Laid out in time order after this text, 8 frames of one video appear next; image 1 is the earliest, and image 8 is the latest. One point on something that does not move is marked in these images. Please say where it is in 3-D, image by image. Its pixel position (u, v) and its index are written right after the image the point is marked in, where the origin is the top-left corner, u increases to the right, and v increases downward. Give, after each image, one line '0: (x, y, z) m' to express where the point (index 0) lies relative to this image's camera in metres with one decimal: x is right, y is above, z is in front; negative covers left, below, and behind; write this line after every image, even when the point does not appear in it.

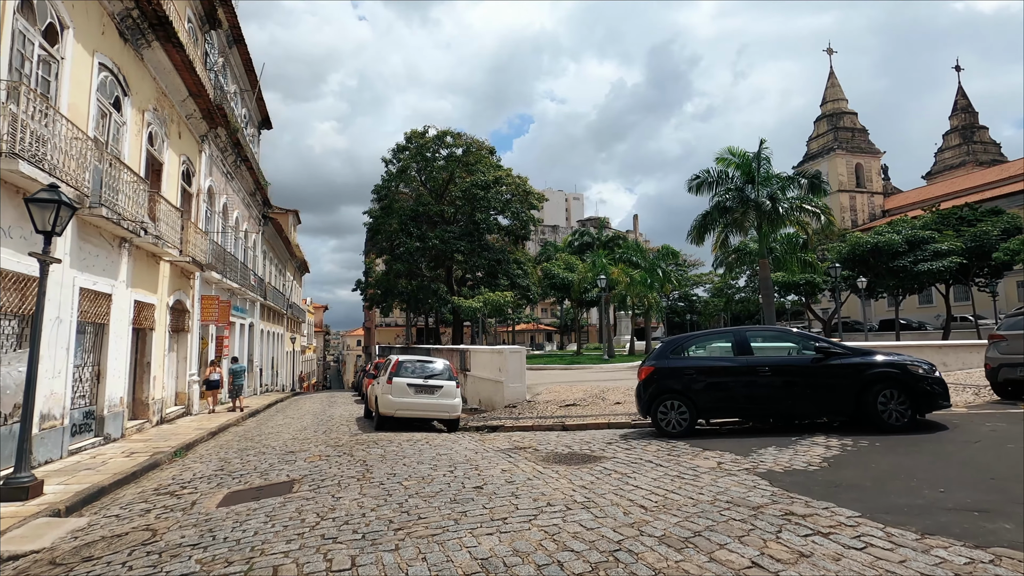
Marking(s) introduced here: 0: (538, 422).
0: (+0.5, -2.8, +11.2) m
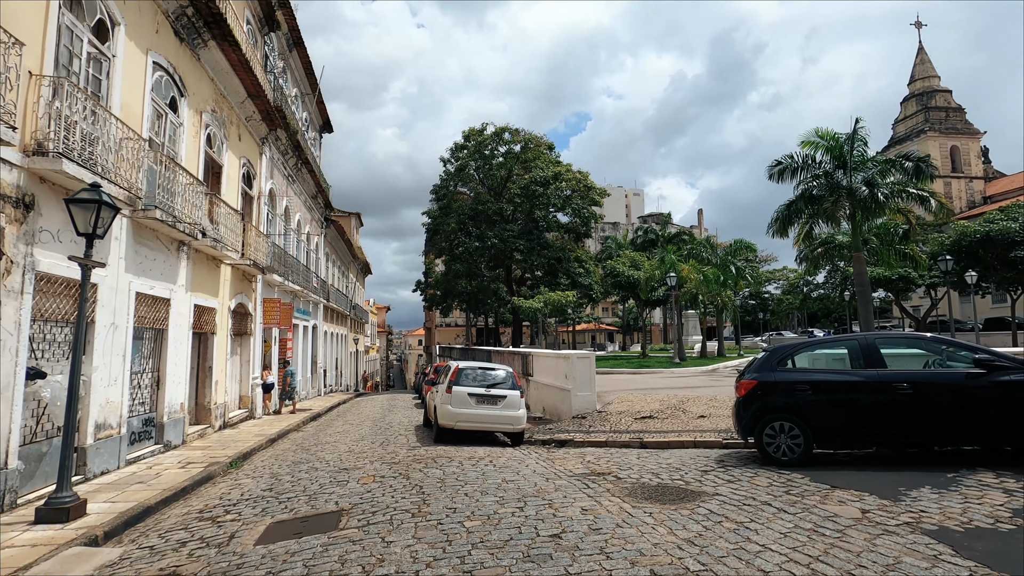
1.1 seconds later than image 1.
0: (+1.9, -2.8, +10.0) m
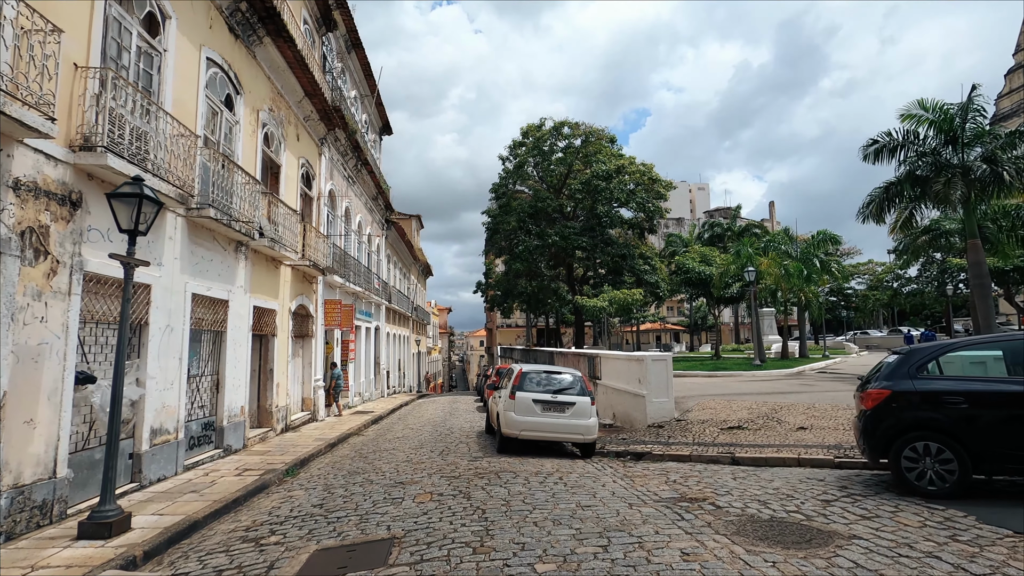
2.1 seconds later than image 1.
0: (+3.1, -2.7, +8.9) m
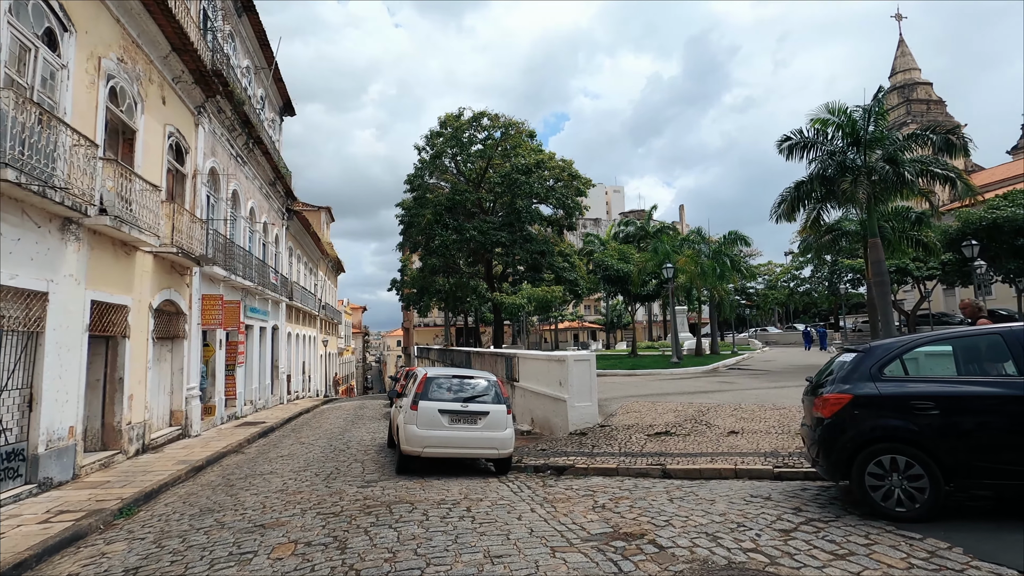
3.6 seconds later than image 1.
0: (+1.6, -2.6, +7.9) m
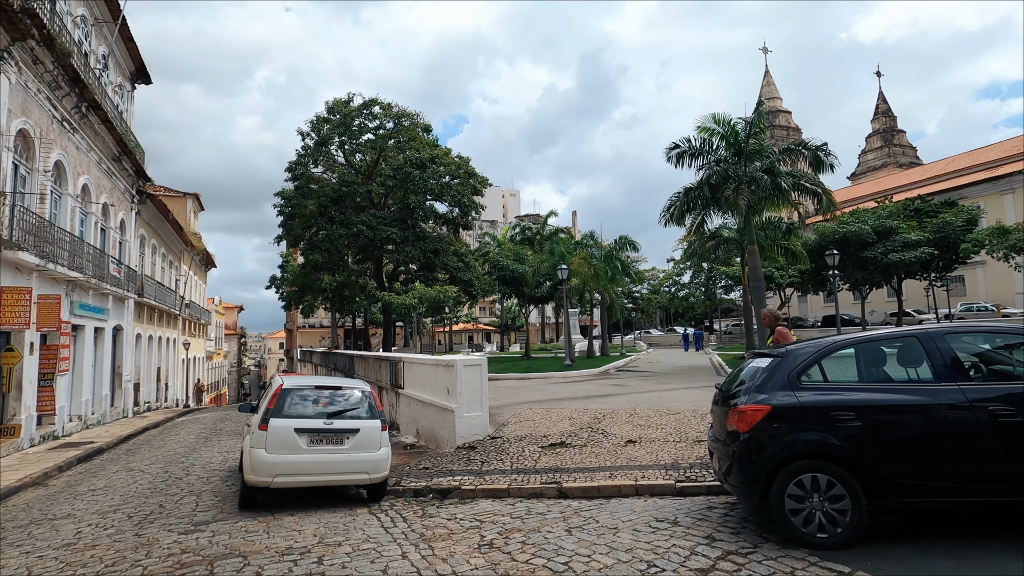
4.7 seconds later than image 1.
0: (0.0, -2.5, +7.0) m
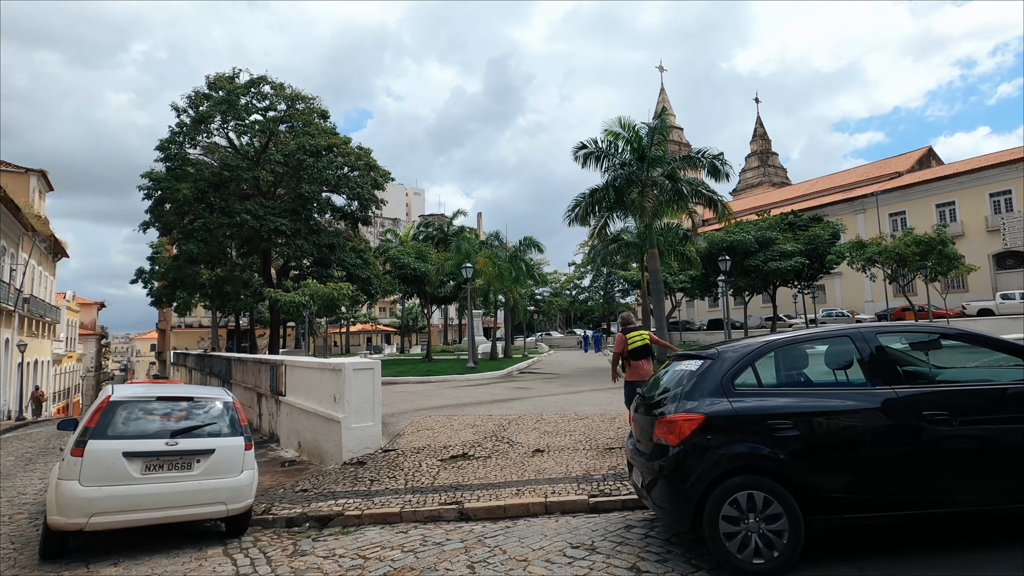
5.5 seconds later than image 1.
0: (-1.2, -2.4, +6.1) m
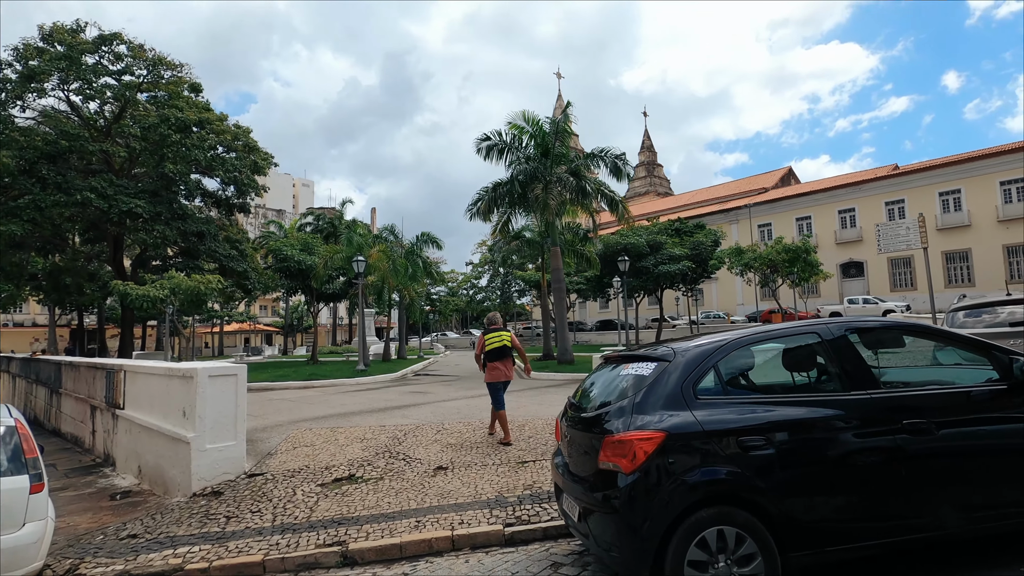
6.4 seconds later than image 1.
0: (-2.1, -2.3, +4.7) m
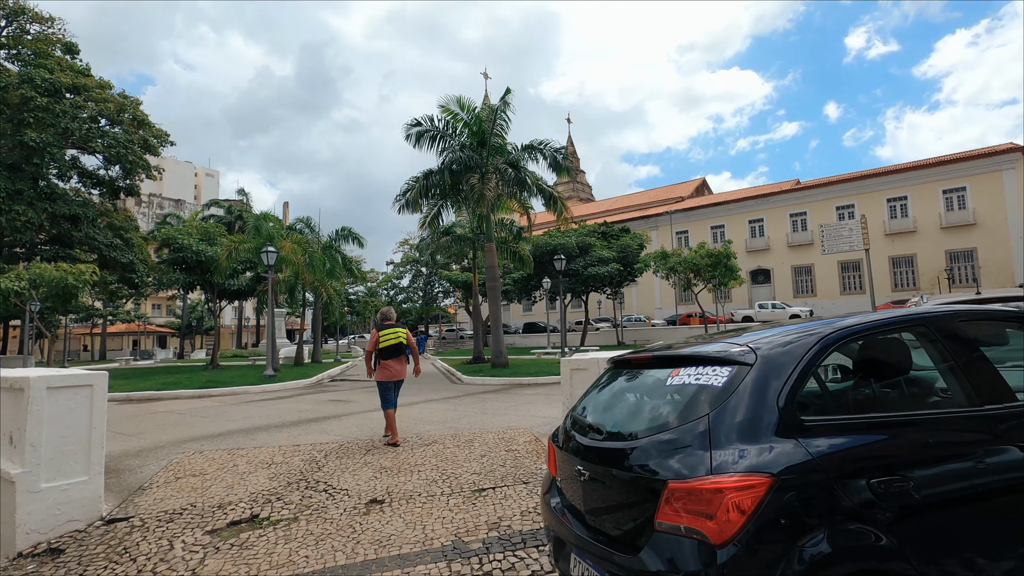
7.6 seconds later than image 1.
0: (-2.3, -2.1, +3.2) m
